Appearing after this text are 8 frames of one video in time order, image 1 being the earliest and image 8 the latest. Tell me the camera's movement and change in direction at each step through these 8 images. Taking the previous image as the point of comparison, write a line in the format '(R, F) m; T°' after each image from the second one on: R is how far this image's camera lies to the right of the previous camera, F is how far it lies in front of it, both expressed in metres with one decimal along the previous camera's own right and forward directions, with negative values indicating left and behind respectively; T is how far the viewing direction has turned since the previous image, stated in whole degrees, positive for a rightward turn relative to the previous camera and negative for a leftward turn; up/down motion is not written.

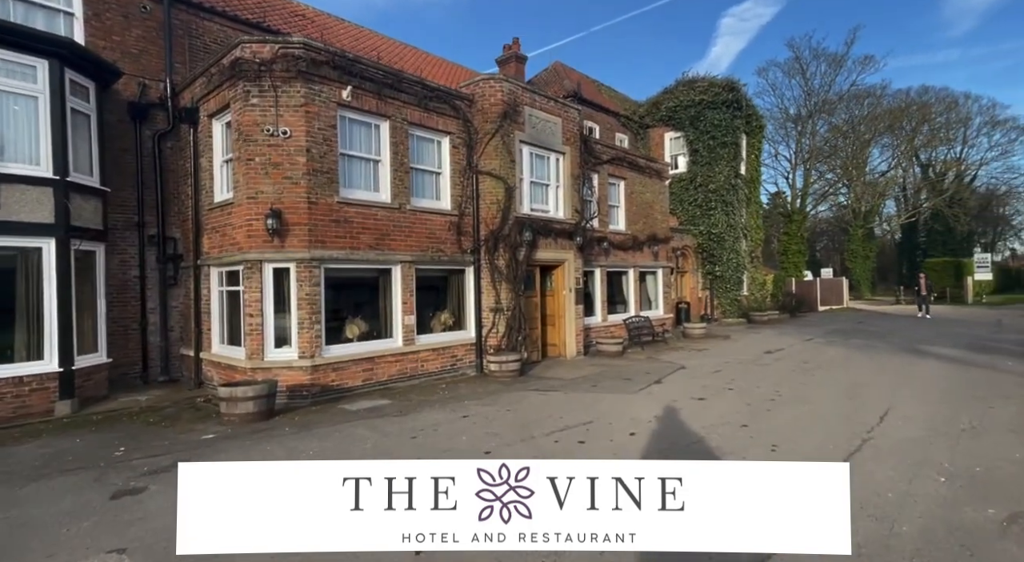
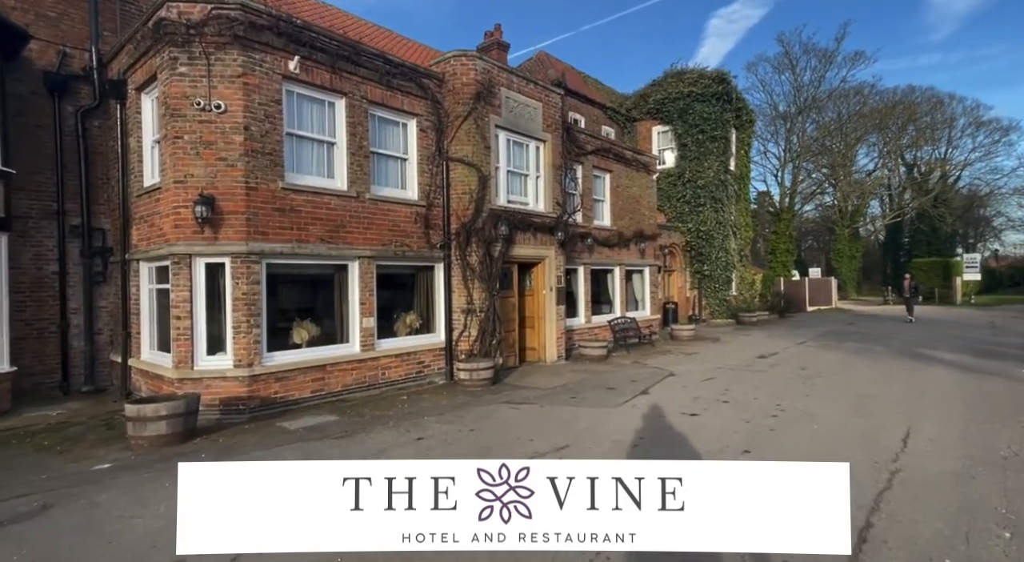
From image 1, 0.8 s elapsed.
(+0.2, +1.2) m; +1°
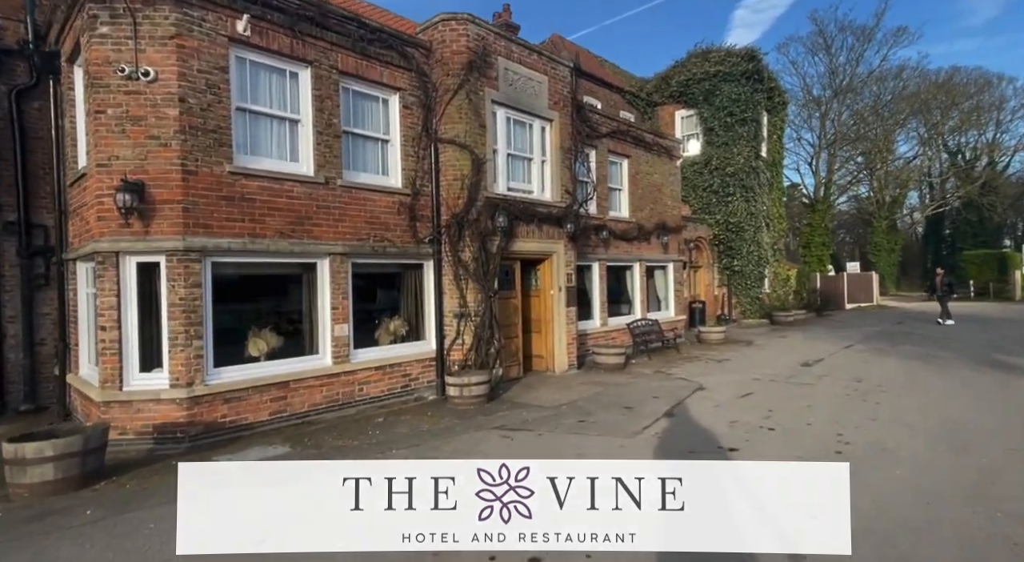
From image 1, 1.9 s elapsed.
(+0.4, +1.6) m; -2°
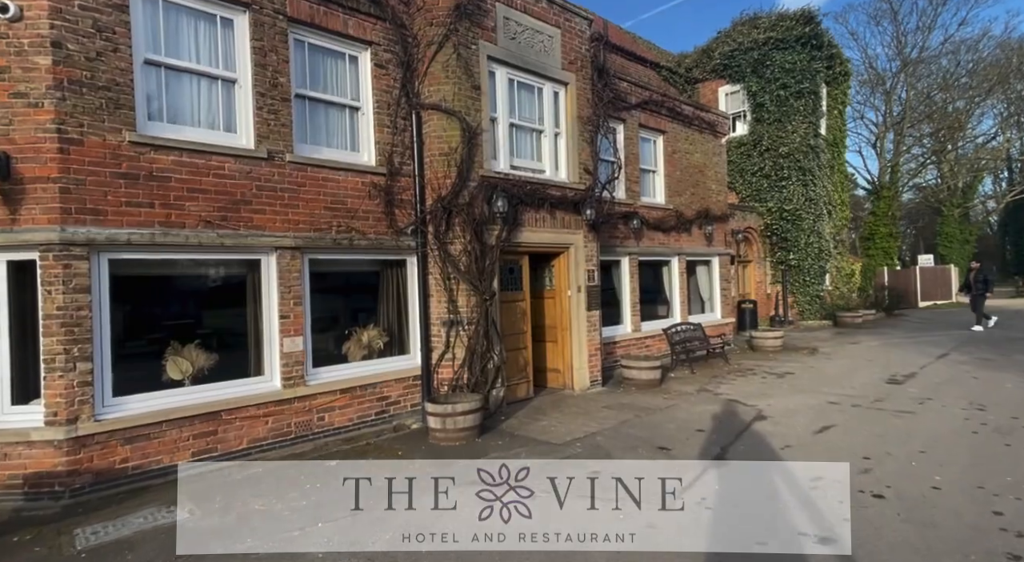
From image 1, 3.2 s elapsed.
(+0.5, +2.0) m; -4°
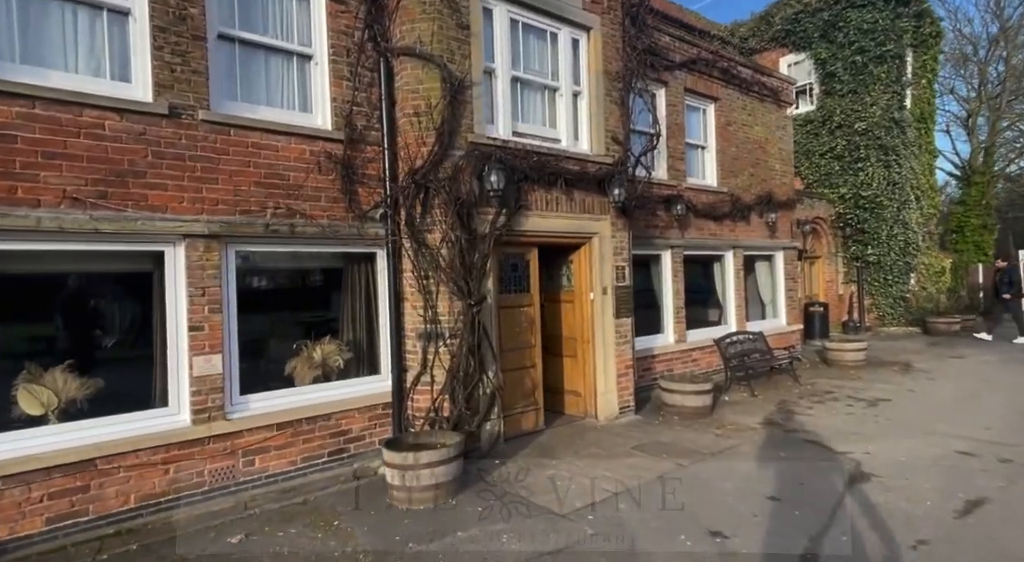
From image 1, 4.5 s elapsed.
(+0.5, +2.0) m; -5°
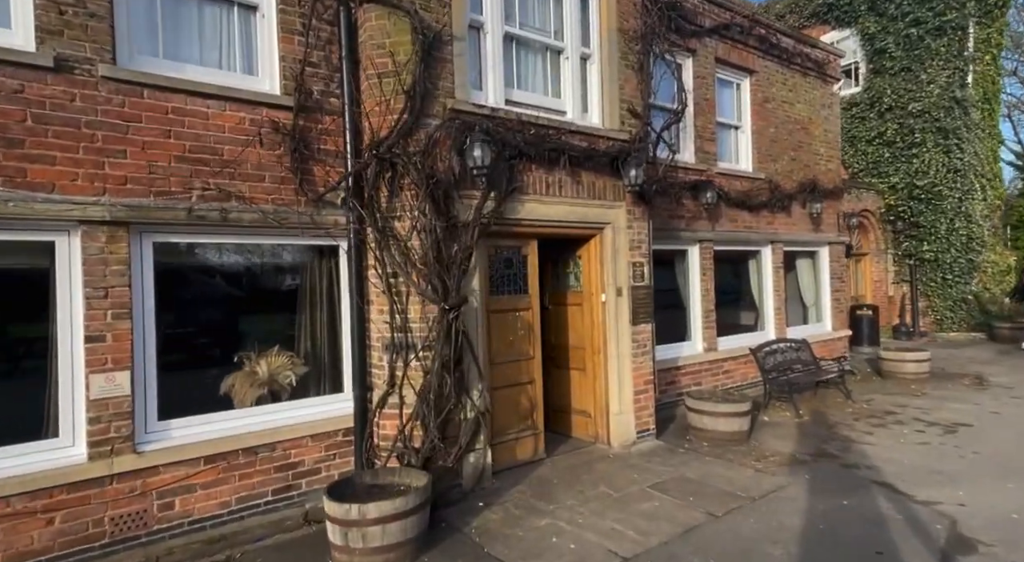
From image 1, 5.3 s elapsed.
(+0.3, +1.2) m; -3°
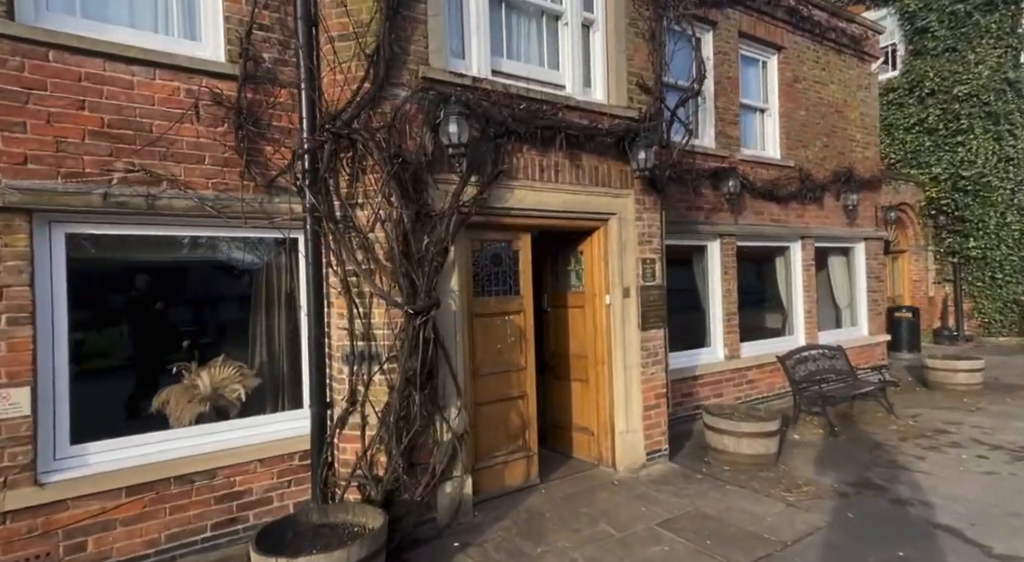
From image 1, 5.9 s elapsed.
(+0.3, +0.8) m; -2°
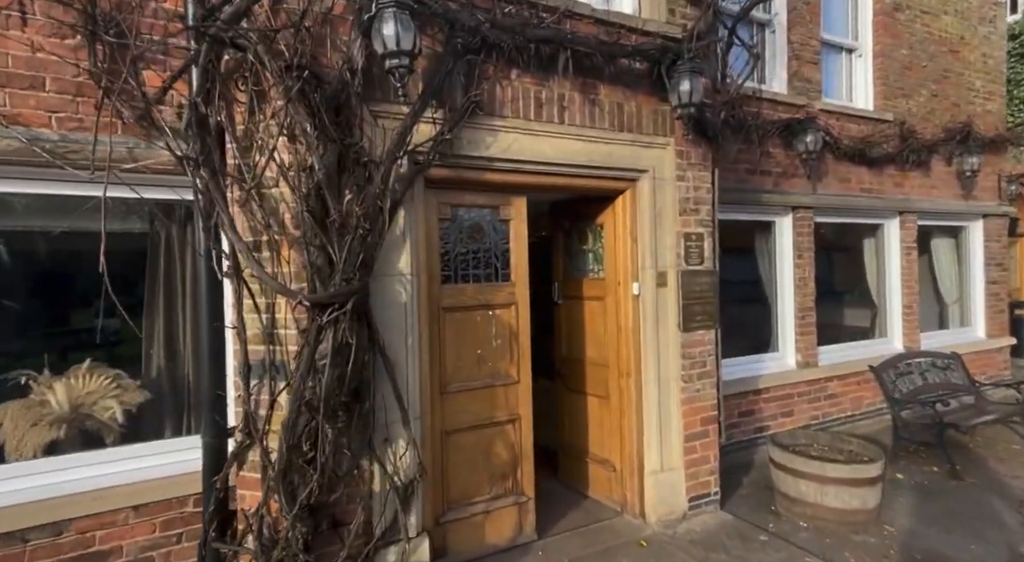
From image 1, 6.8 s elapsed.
(+0.4, +1.4) m; -5°
